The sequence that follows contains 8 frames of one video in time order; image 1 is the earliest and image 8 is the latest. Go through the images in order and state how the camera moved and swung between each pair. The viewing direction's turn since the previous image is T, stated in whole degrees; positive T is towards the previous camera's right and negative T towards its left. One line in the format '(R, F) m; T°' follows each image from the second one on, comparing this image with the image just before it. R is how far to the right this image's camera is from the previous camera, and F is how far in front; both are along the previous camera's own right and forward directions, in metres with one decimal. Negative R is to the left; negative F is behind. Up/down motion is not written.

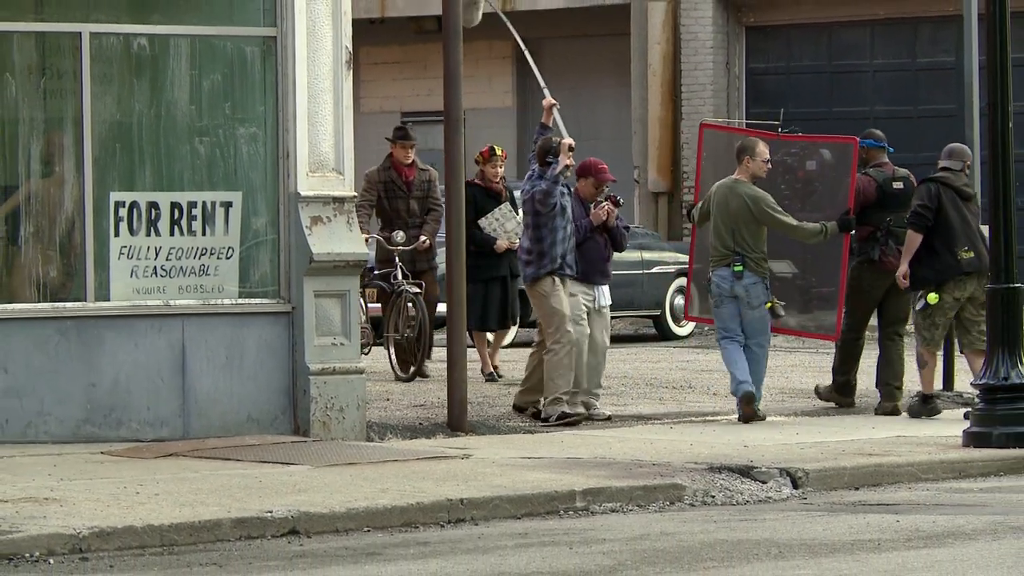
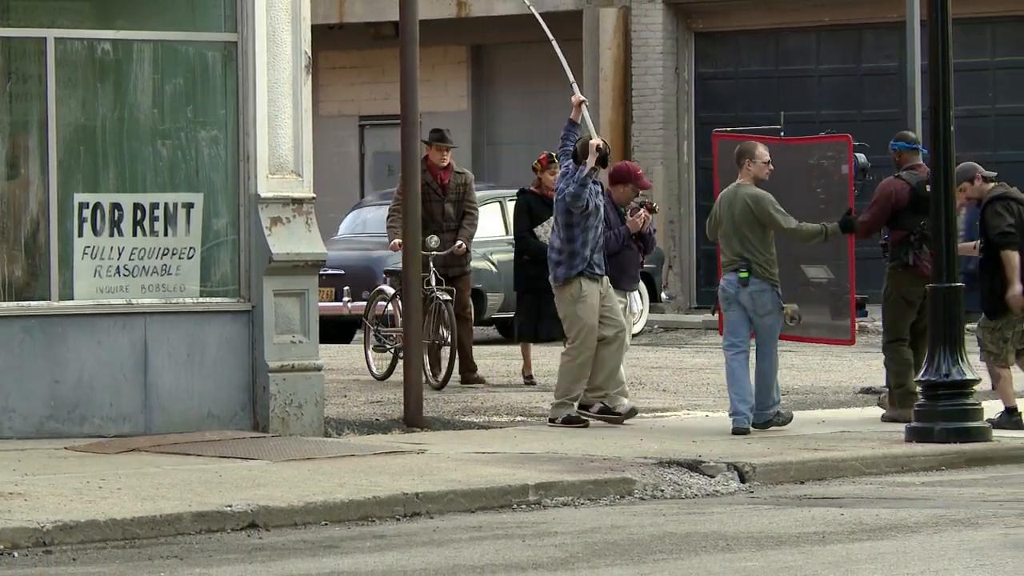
(+0.2, -0.3) m; 0°
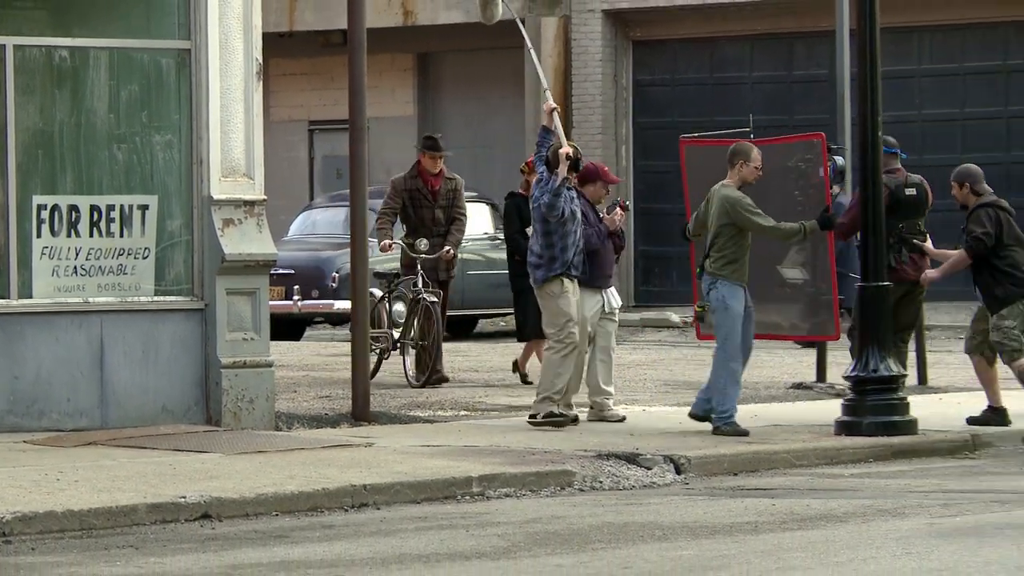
(+0.1, -0.4) m; +1°
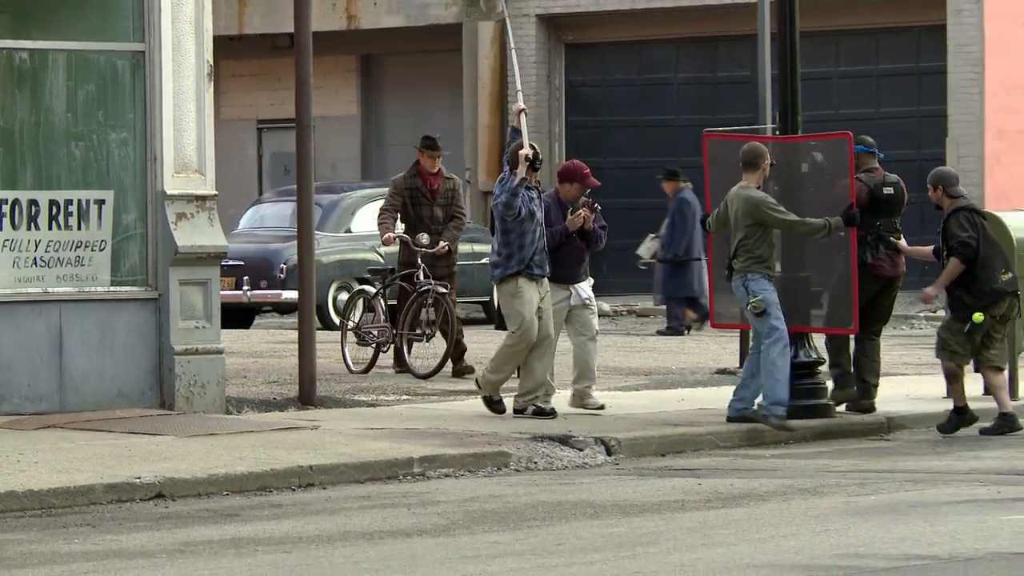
(+0.1, -0.6) m; +1°
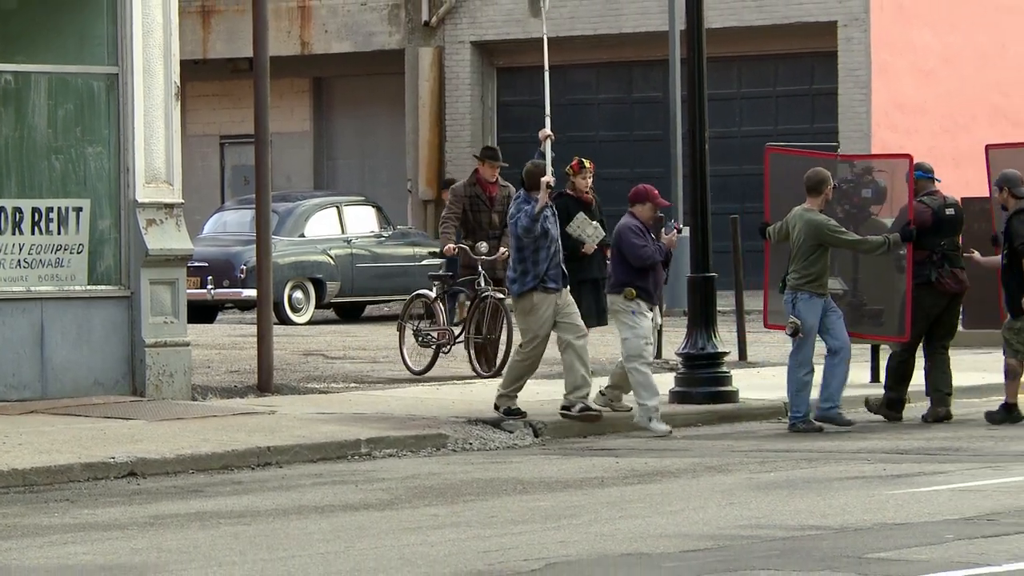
(+0.1, -1.3) m; +1°
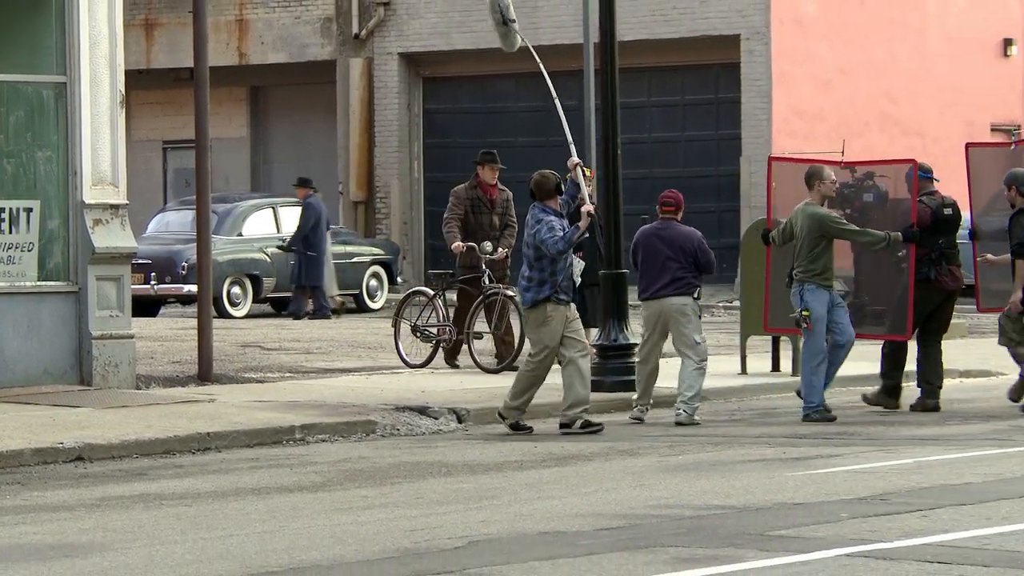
(+0.1, -0.9) m; +2°
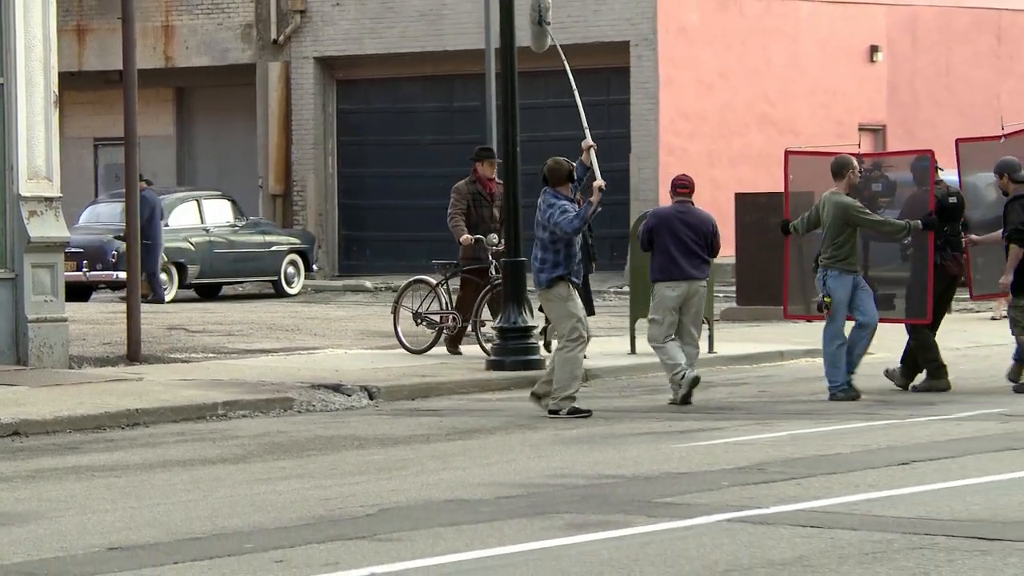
(0.0, -1.1) m; +2°
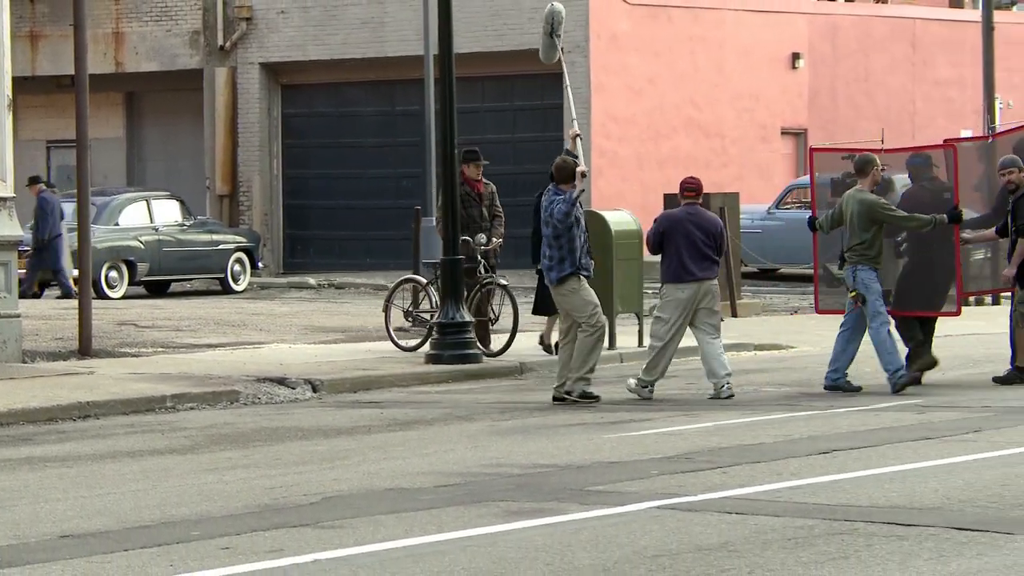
(0.0, -0.6) m; +1°
